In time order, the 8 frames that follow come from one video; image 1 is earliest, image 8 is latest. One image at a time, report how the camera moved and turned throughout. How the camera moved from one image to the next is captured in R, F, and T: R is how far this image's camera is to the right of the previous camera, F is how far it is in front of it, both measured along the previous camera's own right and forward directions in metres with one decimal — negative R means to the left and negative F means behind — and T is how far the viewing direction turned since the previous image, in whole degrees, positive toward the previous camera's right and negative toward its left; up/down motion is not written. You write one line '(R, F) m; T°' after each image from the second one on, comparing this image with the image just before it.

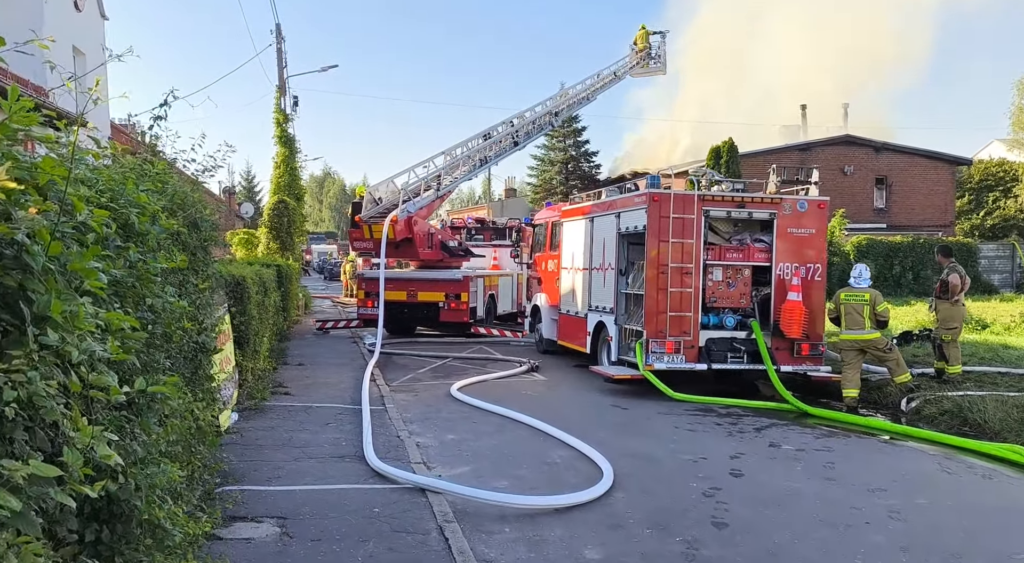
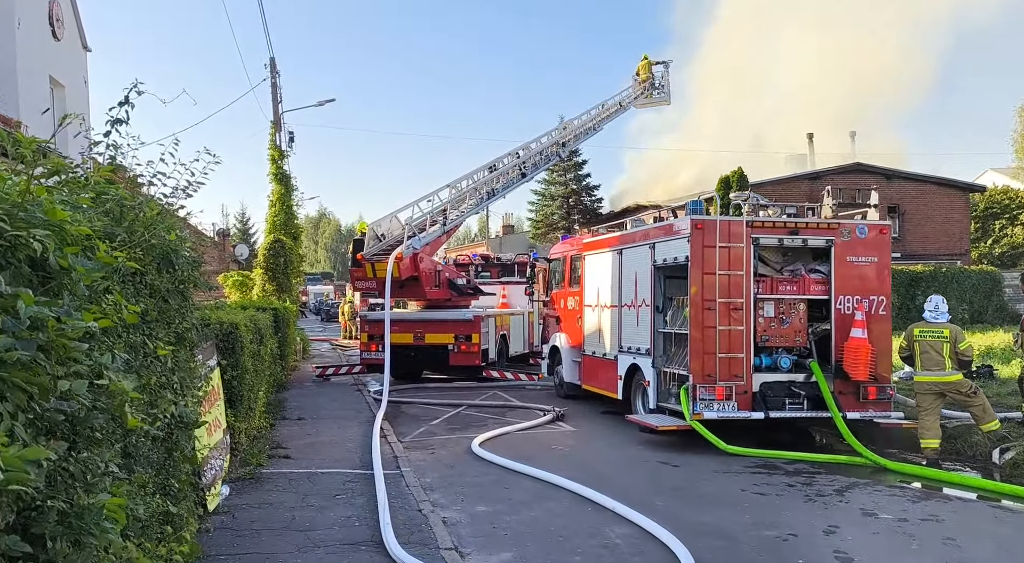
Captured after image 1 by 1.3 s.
(-0.3, +1.0) m; 0°
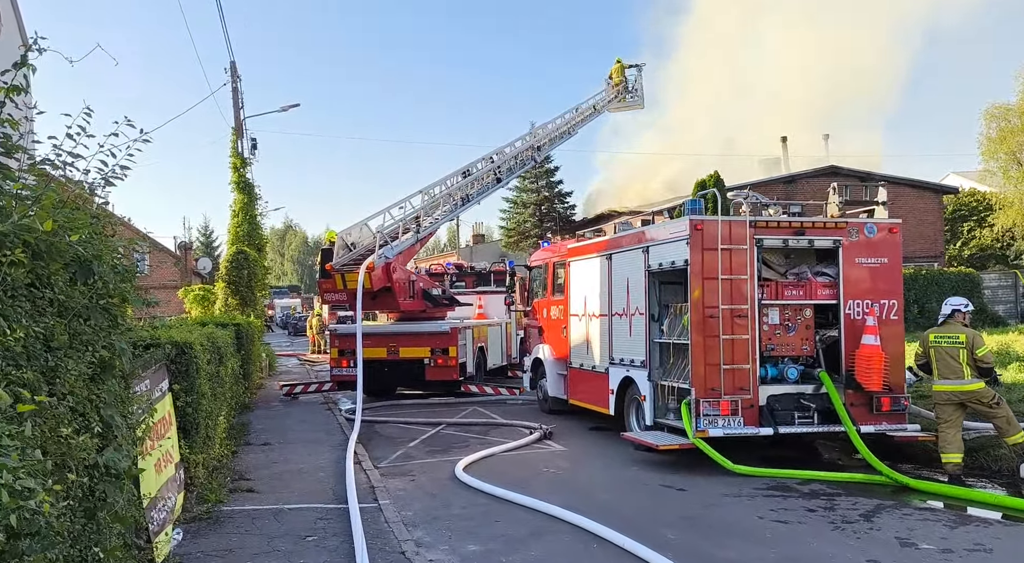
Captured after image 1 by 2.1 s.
(-0.2, +0.7) m; +2°
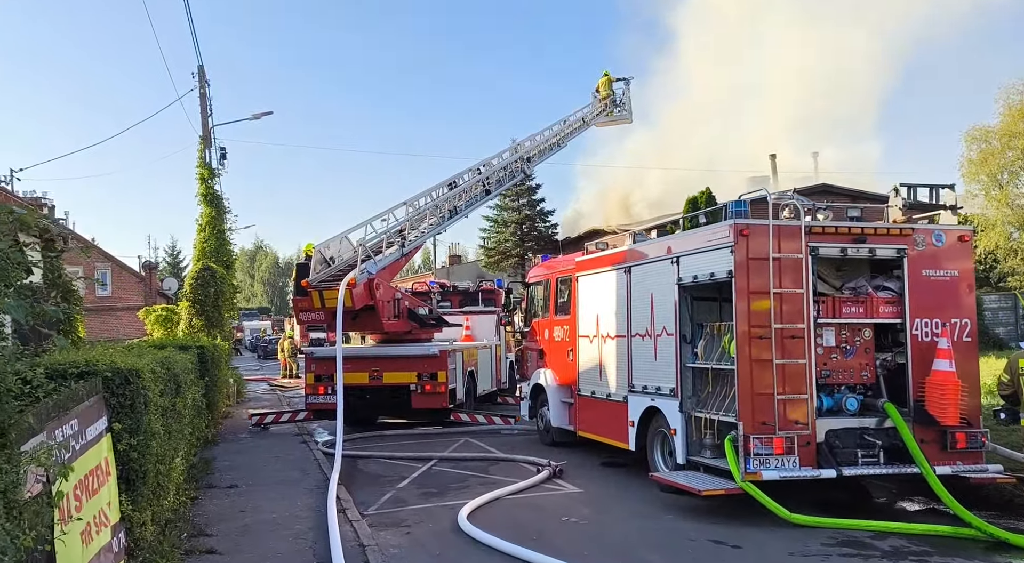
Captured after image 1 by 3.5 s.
(-0.4, +1.2) m; +2°
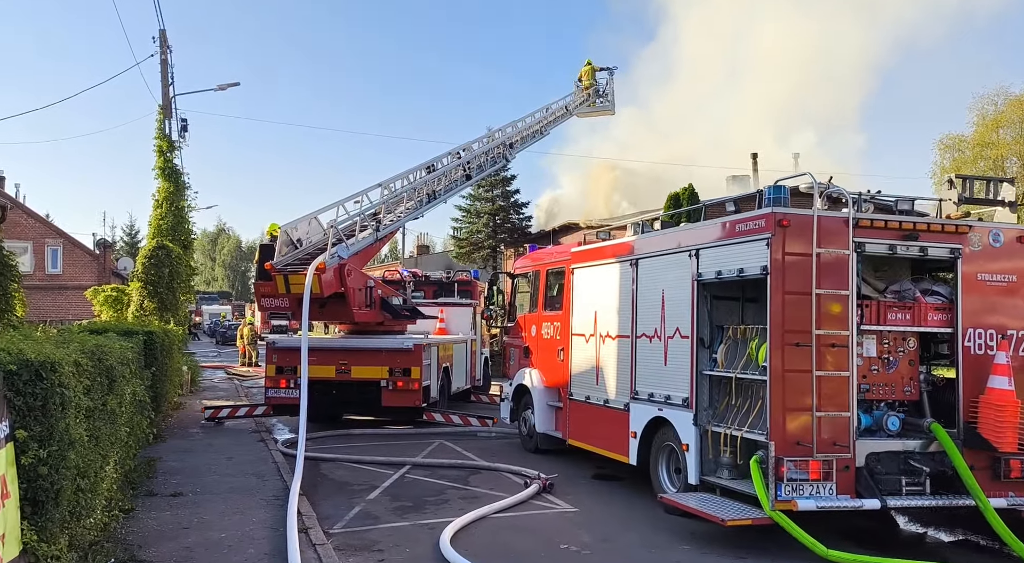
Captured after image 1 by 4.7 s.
(-0.3, +0.9) m; +3°
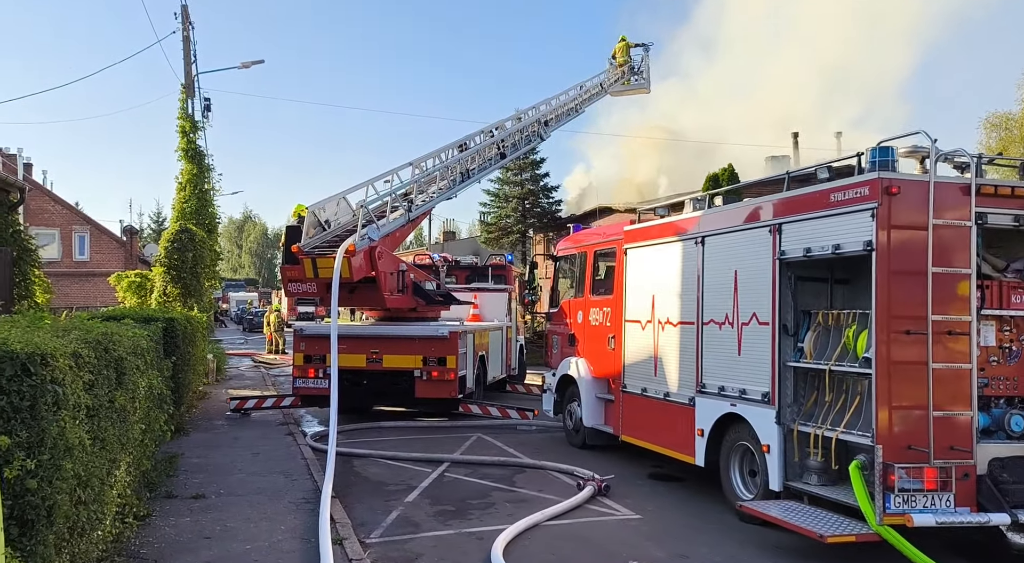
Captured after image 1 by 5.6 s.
(-0.2, +0.7) m; -2°
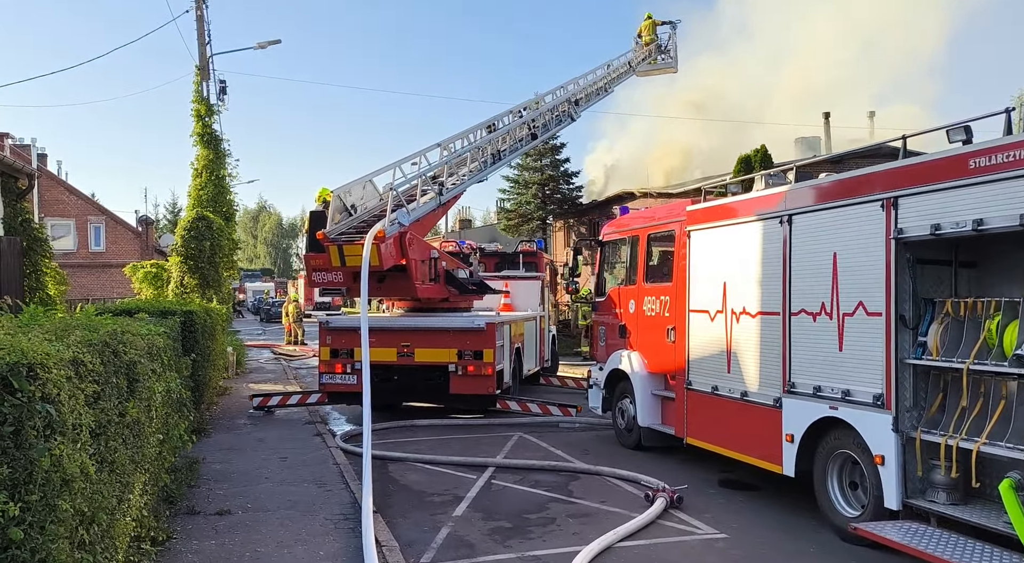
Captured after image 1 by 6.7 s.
(-0.4, +0.8) m; -1°
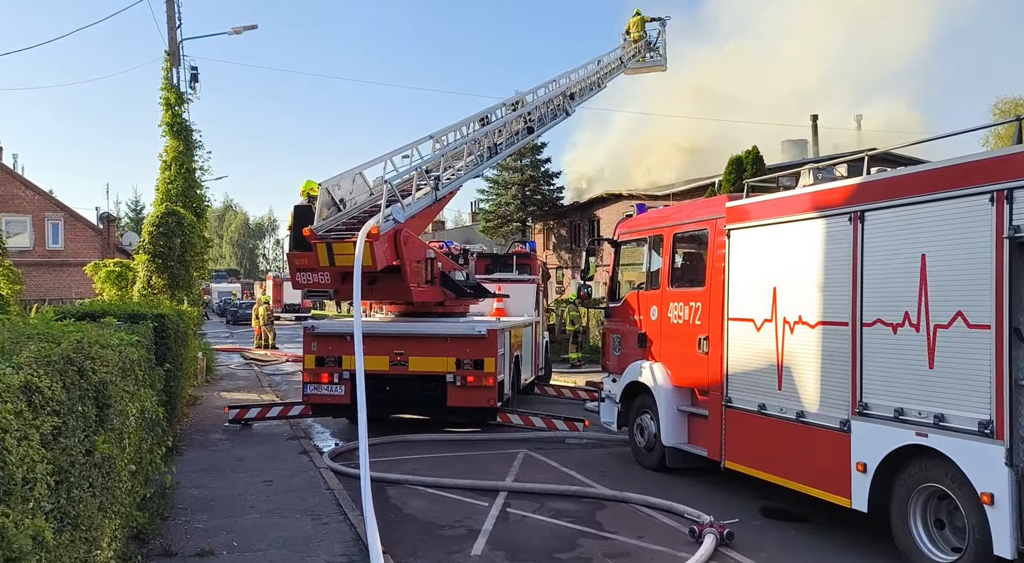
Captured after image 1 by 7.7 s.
(-0.4, +0.8) m; +2°
